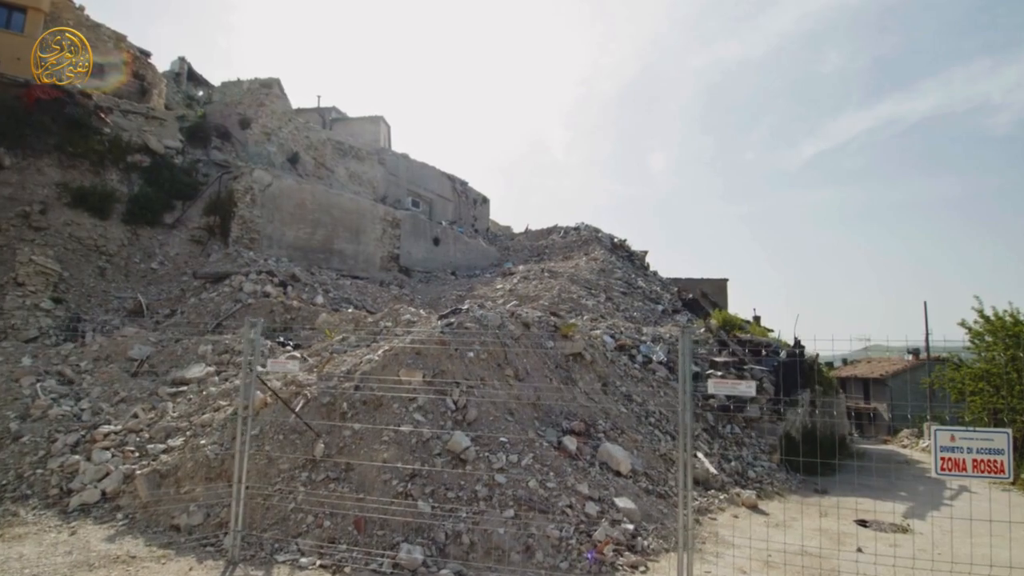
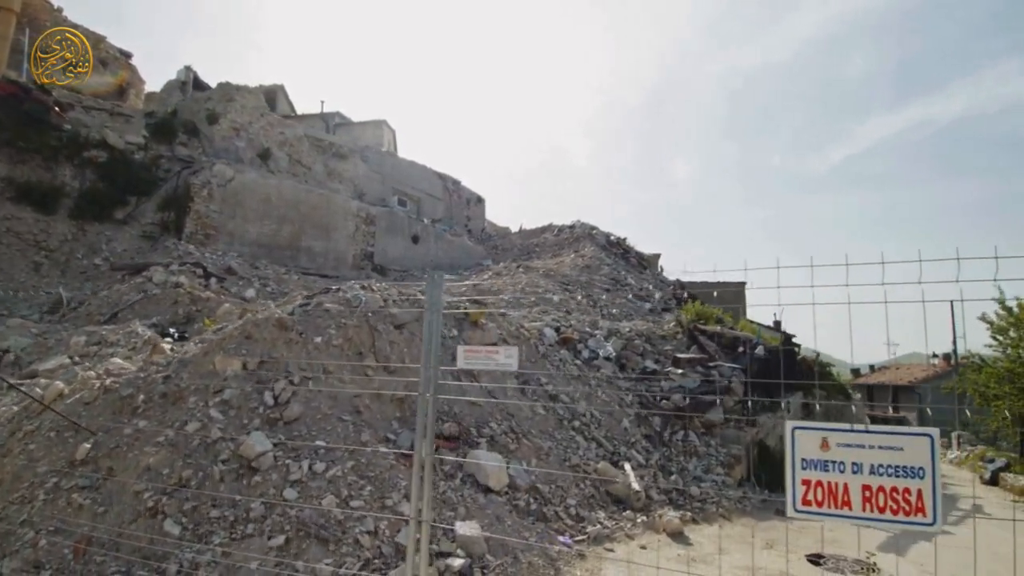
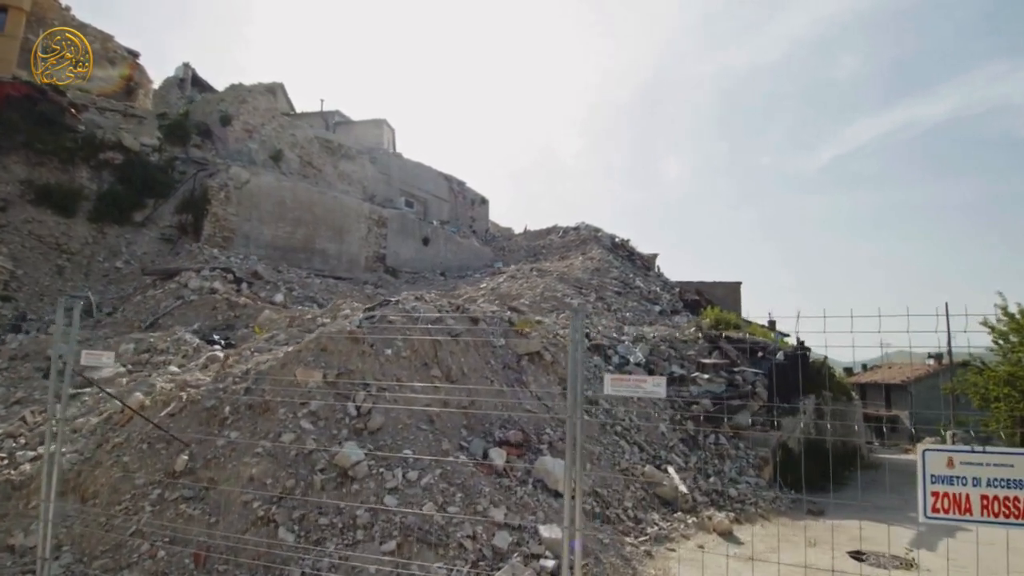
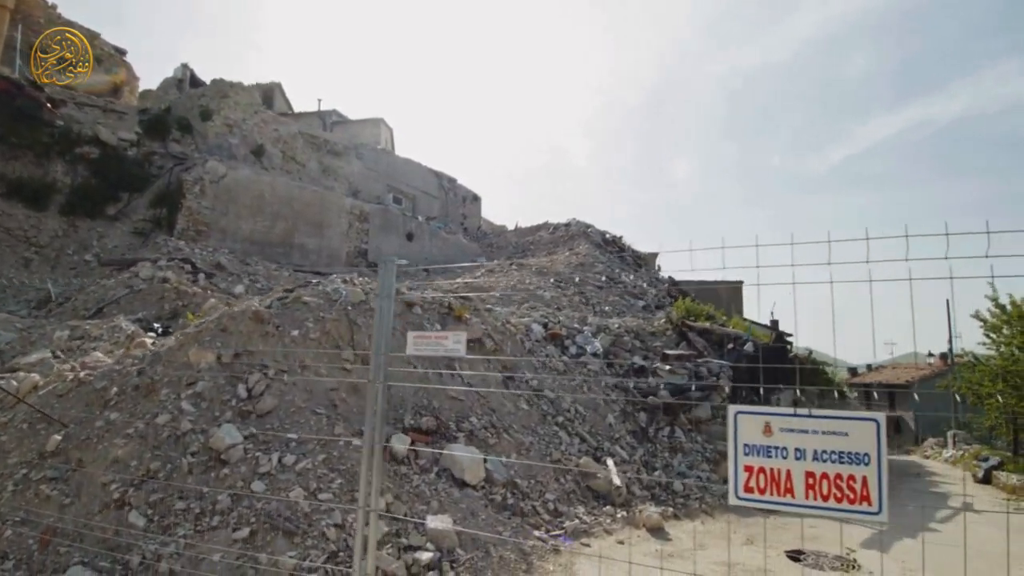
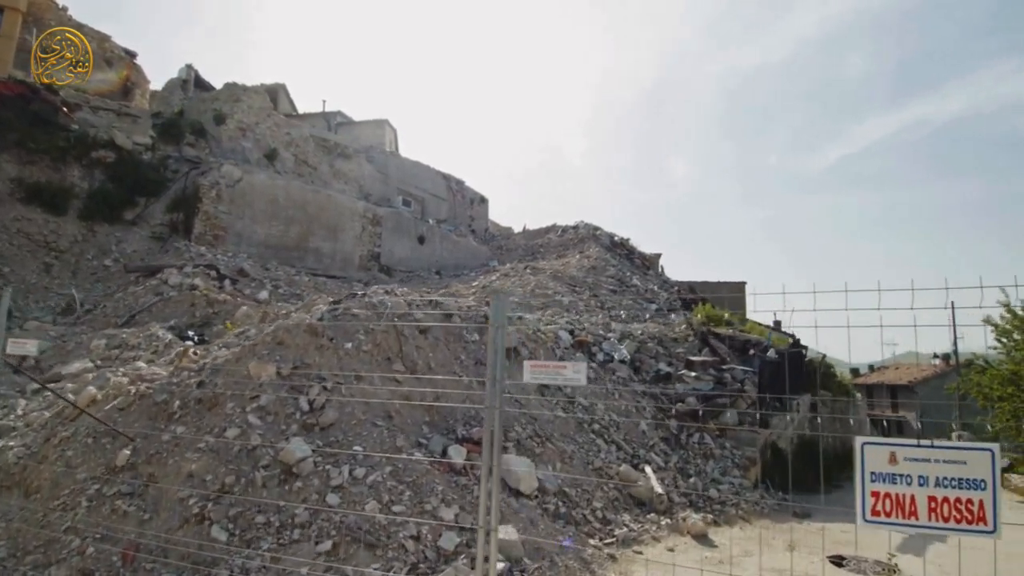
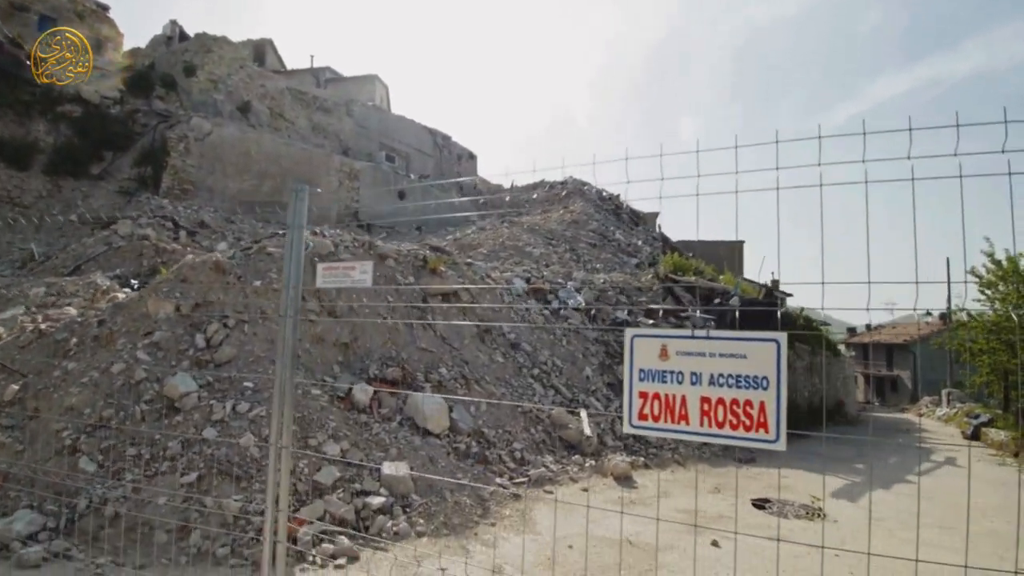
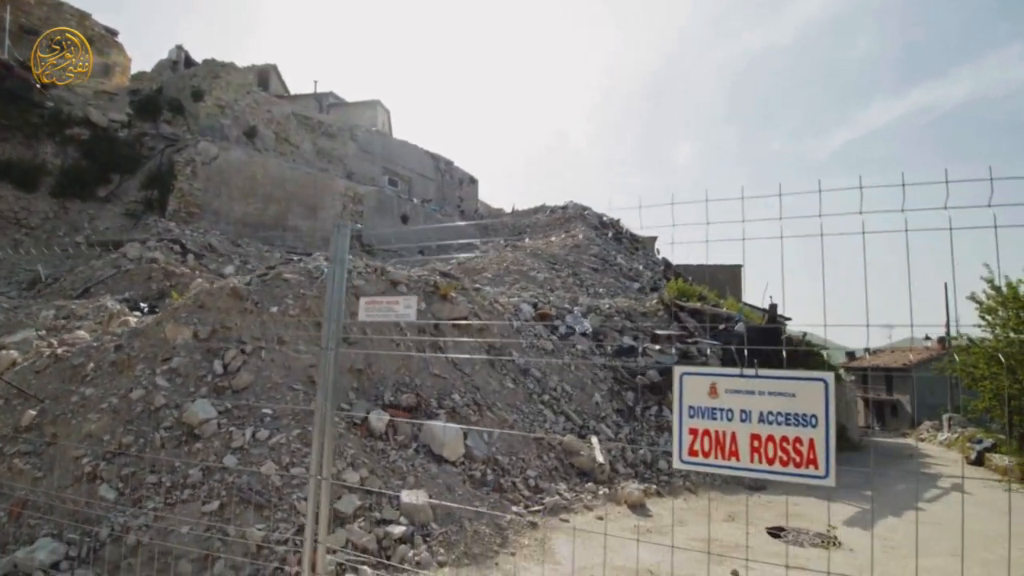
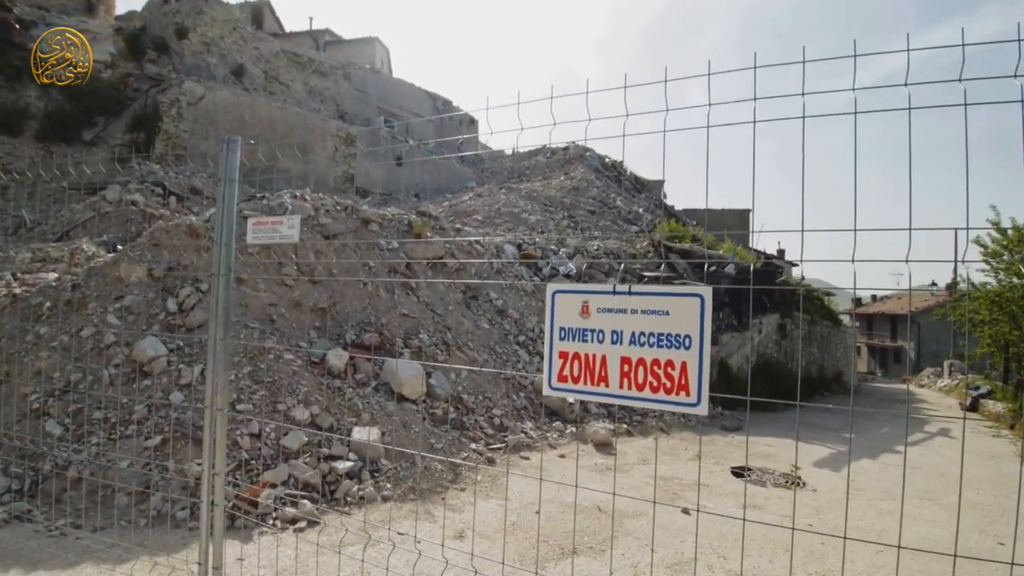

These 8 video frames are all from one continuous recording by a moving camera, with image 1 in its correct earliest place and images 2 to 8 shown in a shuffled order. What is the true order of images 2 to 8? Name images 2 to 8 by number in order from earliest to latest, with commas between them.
3, 5, 2, 4, 7, 6, 8
